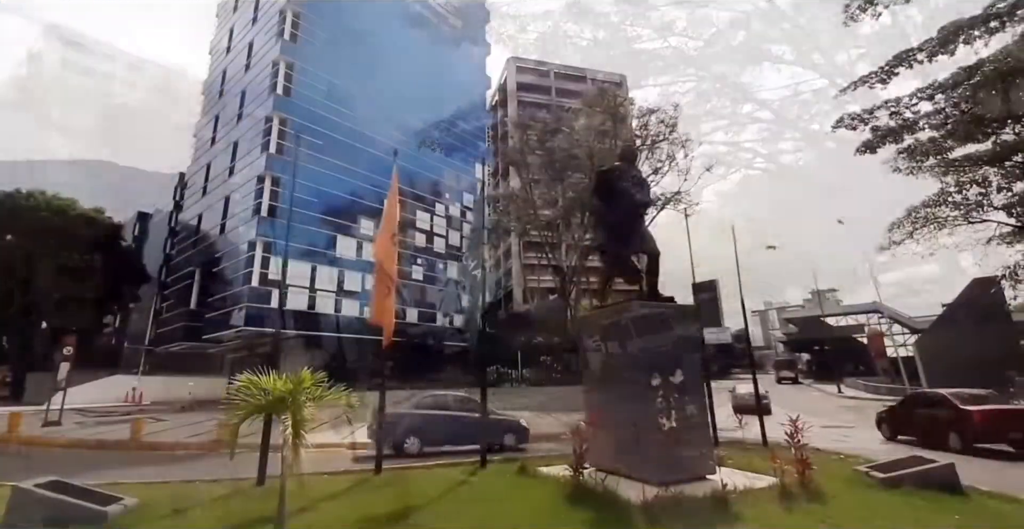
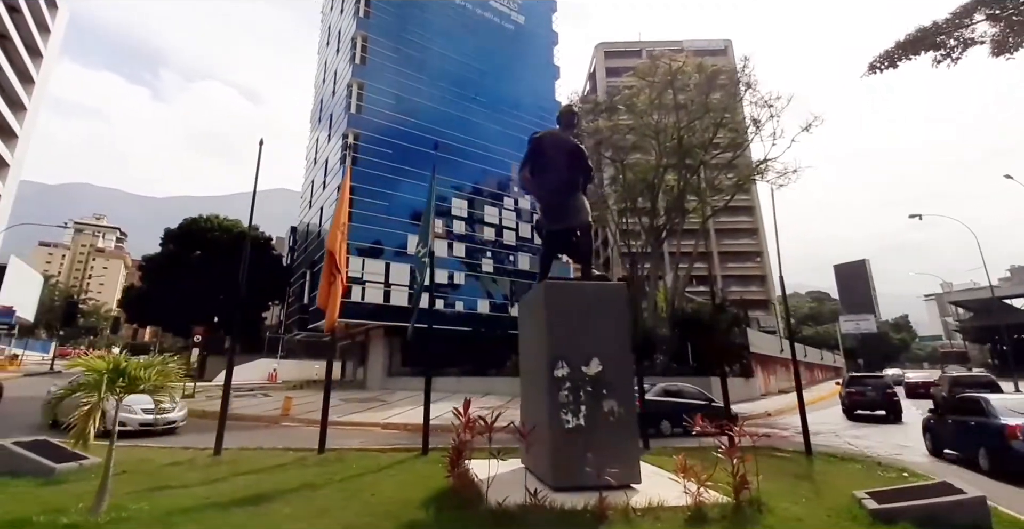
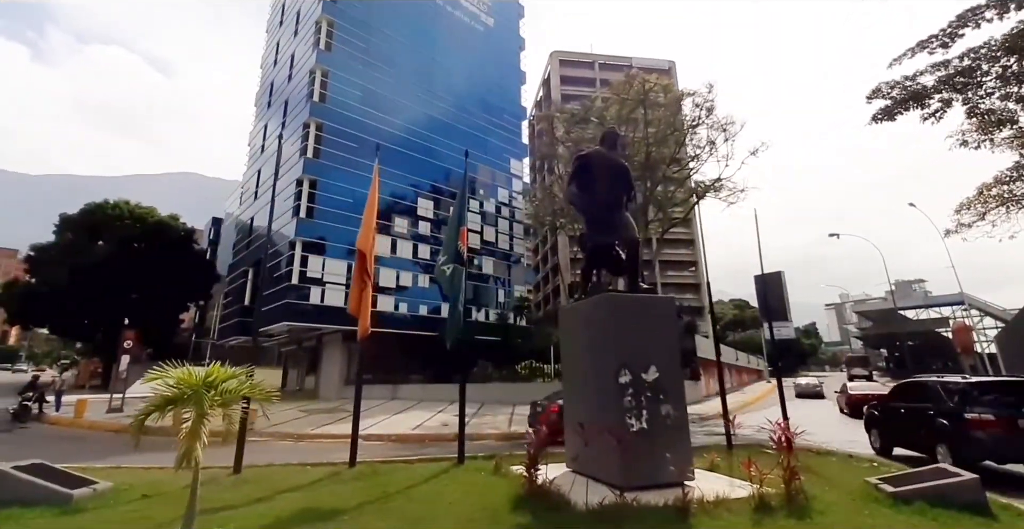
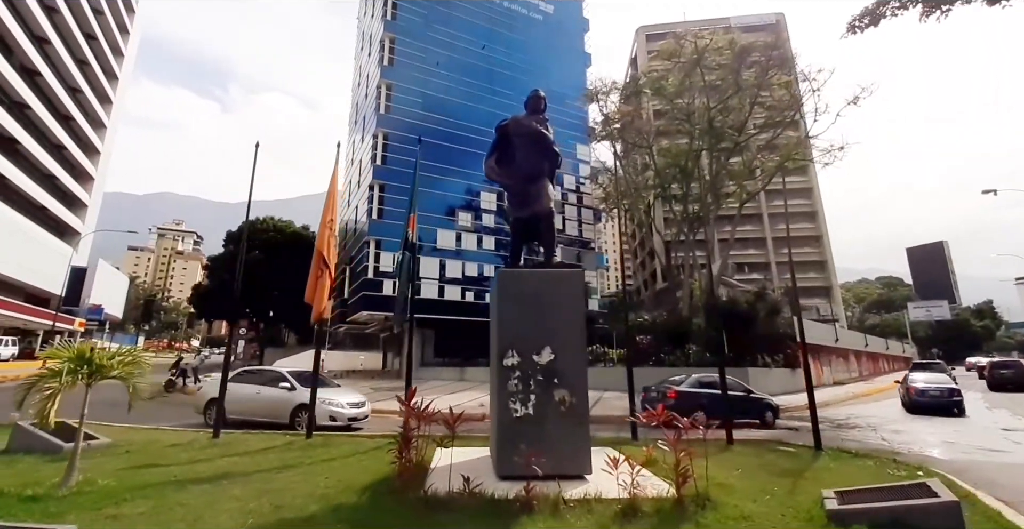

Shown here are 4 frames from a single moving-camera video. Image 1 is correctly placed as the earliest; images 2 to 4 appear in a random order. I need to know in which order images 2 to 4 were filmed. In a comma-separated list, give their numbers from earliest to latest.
3, 2, 4
